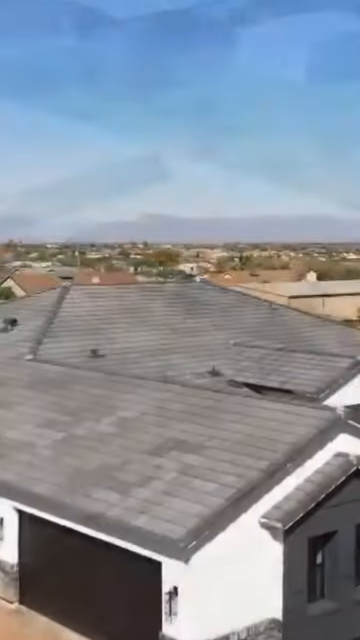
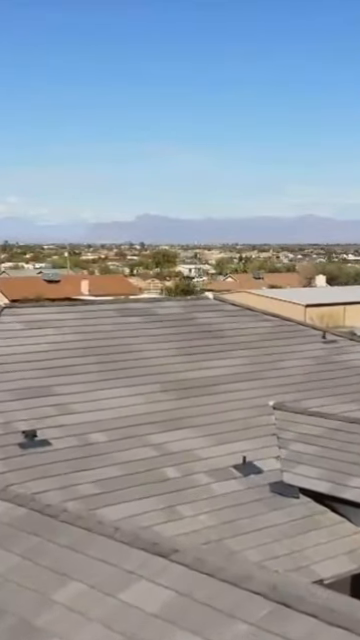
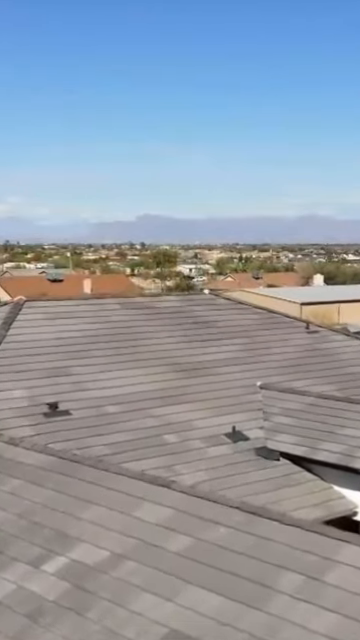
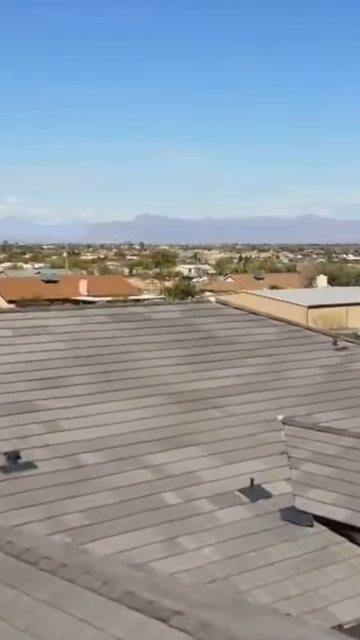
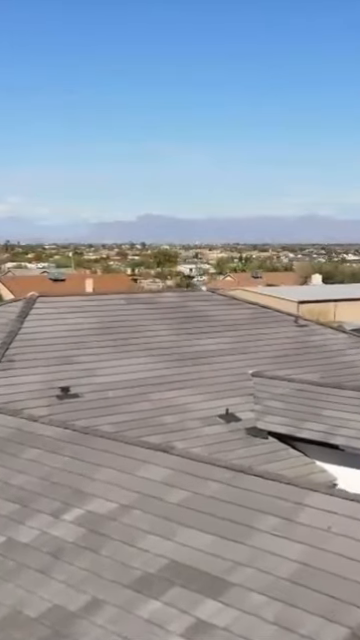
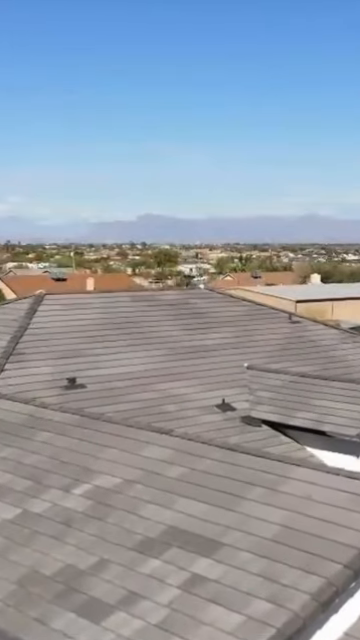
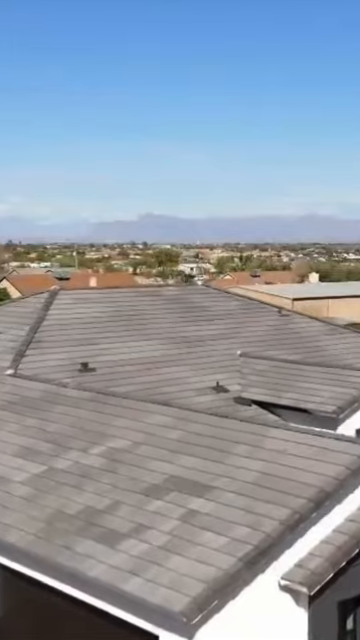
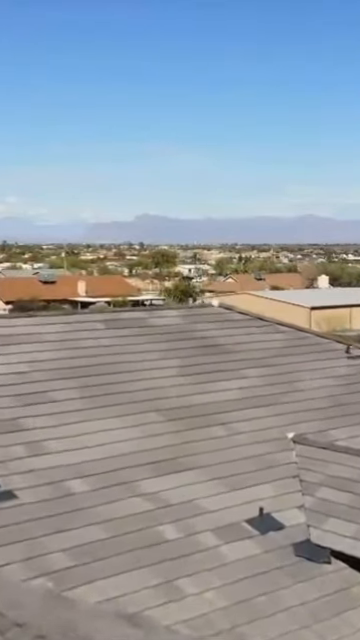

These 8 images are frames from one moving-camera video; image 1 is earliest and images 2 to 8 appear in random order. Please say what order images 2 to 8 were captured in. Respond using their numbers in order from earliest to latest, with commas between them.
7, 6, 5, 3, 2, 4, 8
